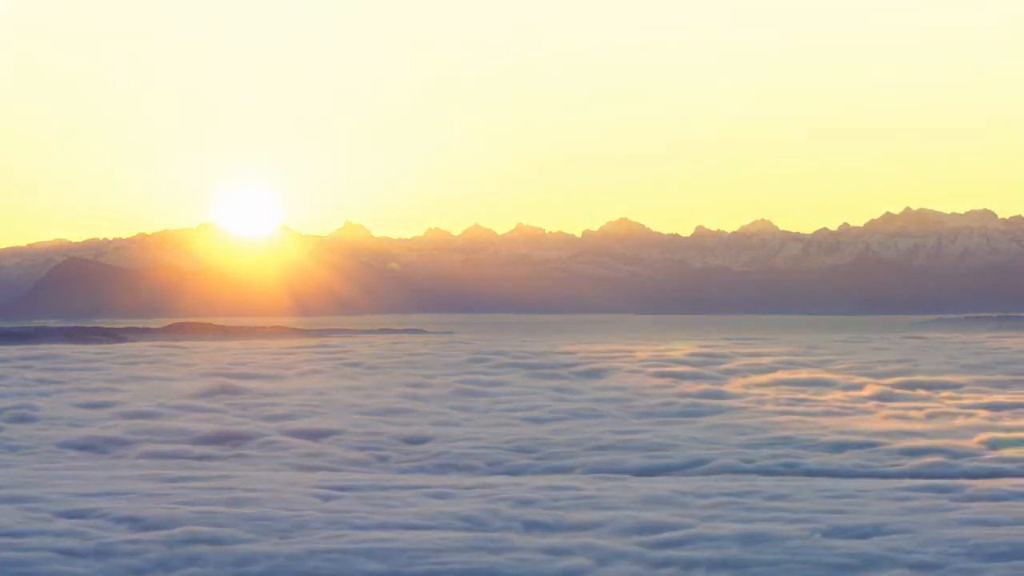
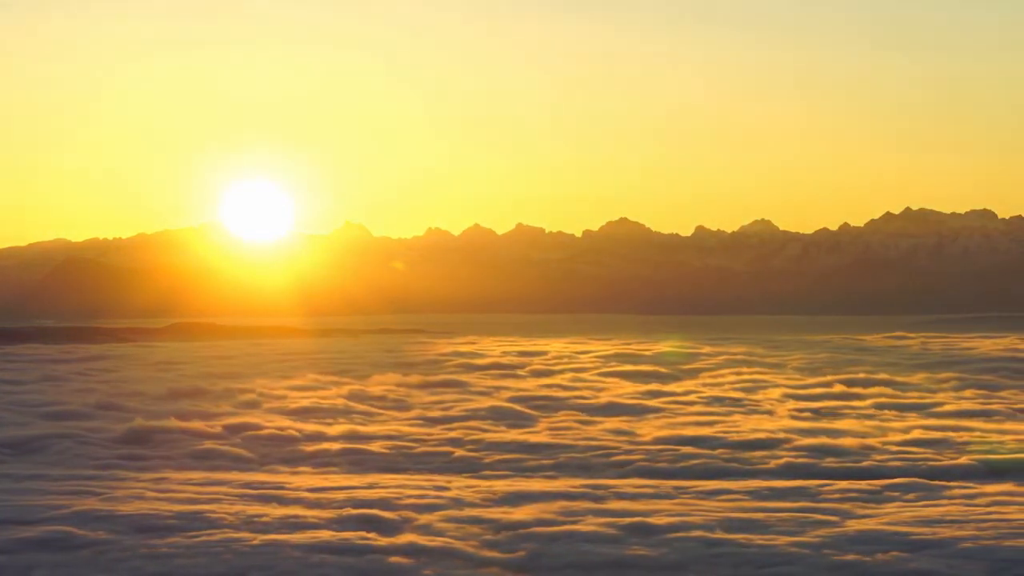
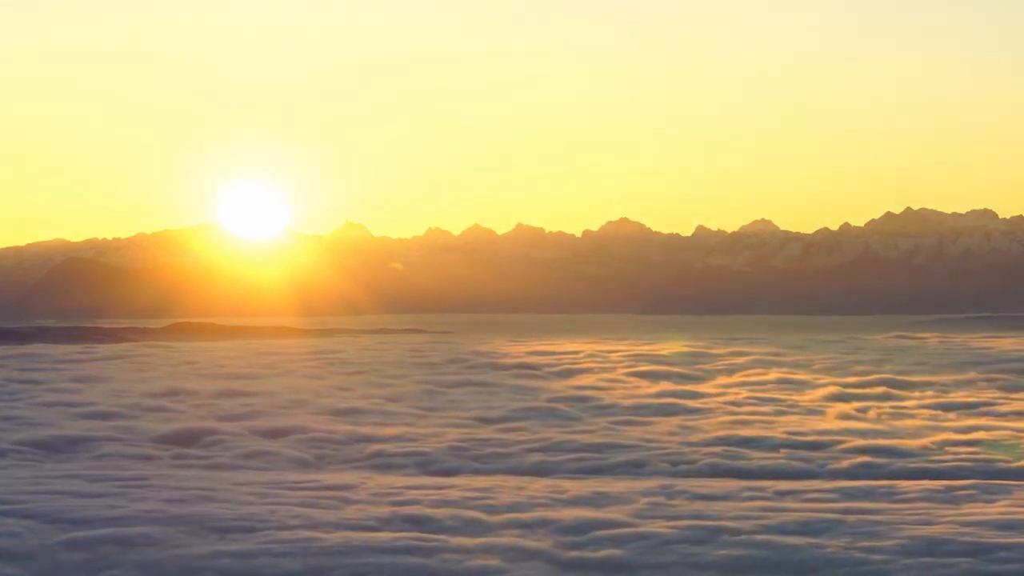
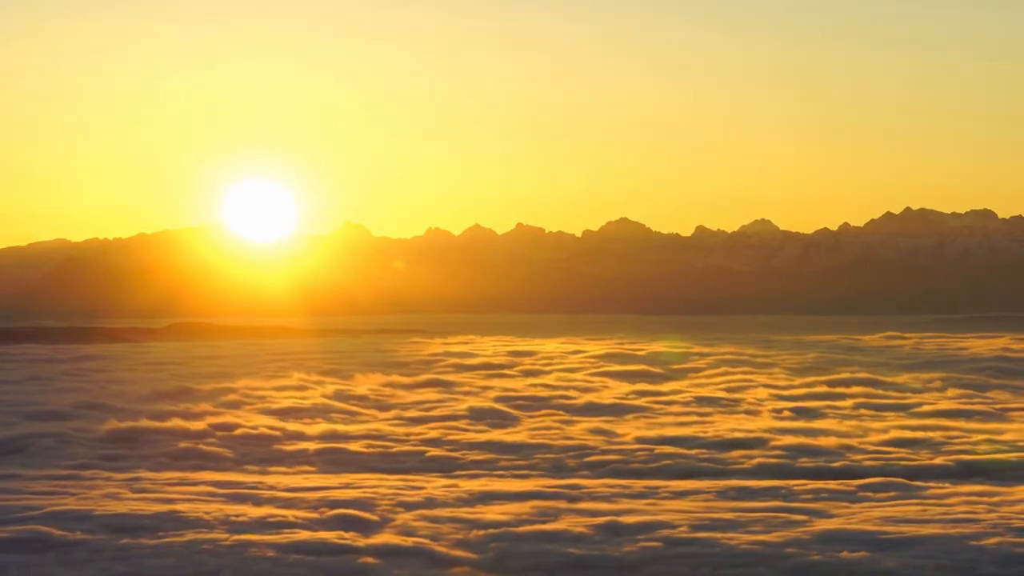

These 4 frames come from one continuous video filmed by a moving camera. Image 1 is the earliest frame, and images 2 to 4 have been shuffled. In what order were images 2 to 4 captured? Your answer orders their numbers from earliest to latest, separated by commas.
3, 2, 4
